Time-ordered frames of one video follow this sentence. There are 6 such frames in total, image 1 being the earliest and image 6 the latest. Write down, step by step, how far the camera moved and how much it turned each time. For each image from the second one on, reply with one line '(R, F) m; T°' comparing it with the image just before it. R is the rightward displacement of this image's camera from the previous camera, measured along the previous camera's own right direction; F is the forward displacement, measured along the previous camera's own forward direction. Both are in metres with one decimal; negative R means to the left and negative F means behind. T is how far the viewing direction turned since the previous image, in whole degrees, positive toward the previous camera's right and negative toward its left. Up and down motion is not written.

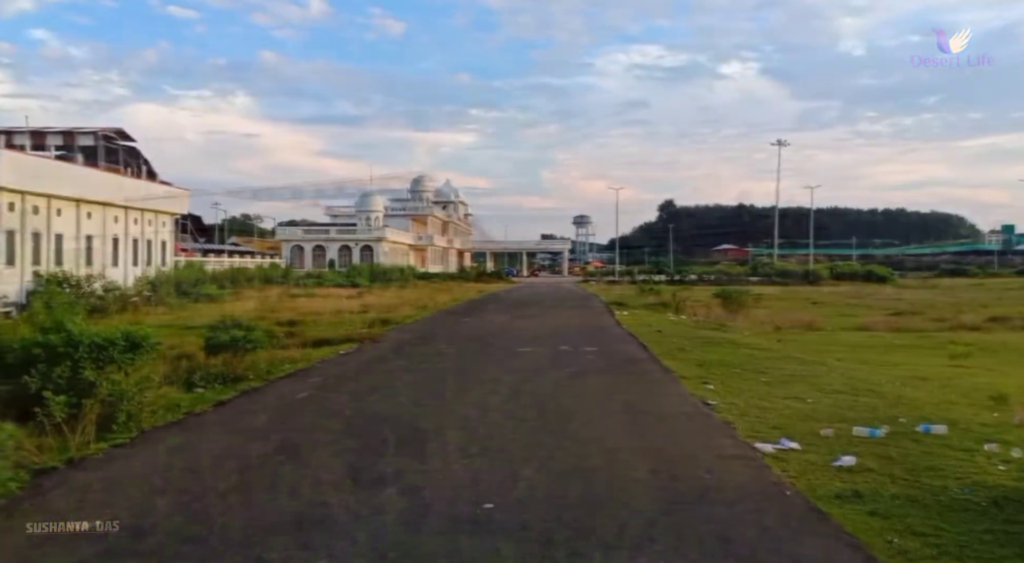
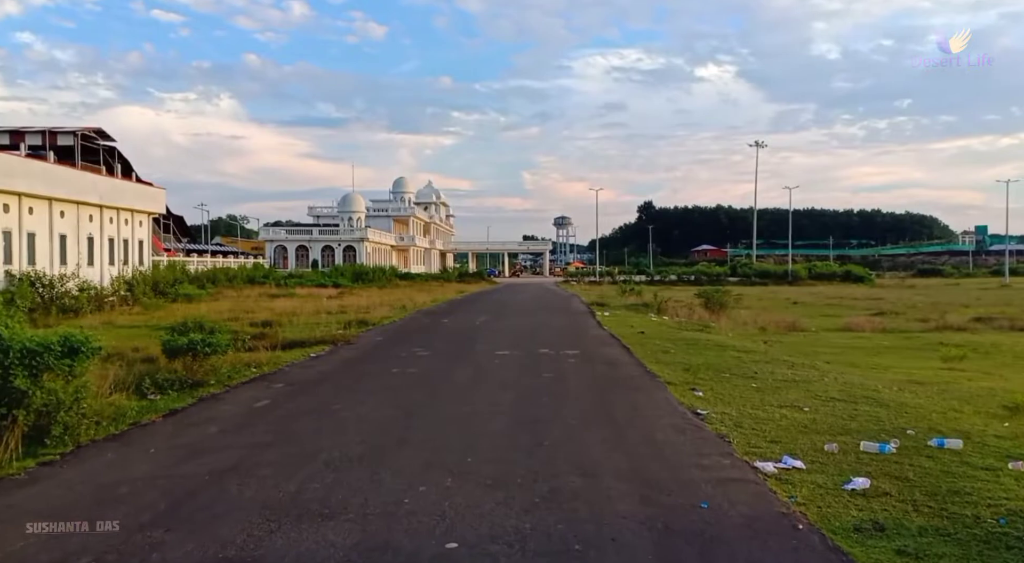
(+0.1, +0.8) m; +1°
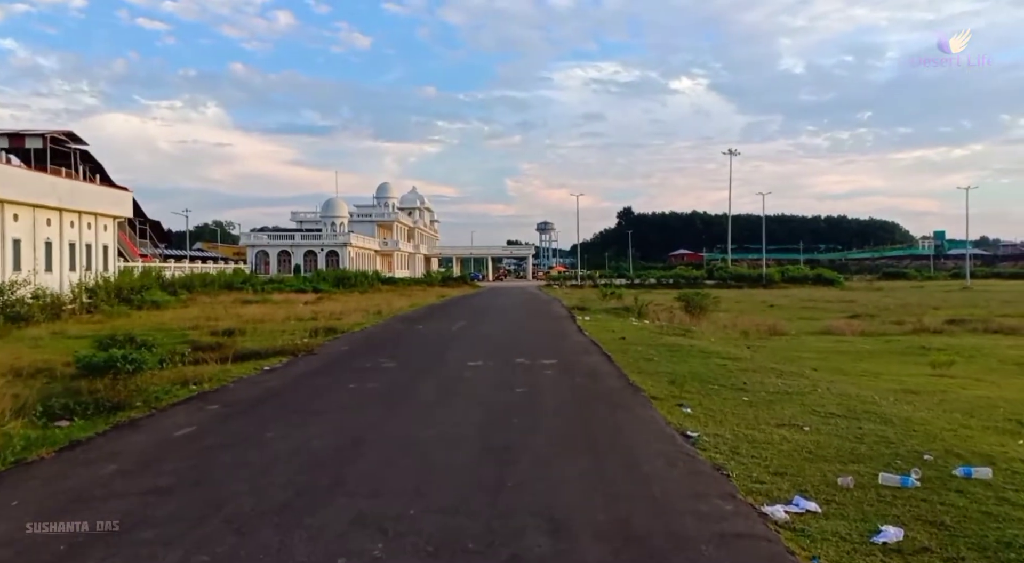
(+0.2, +1.1) m; +1°
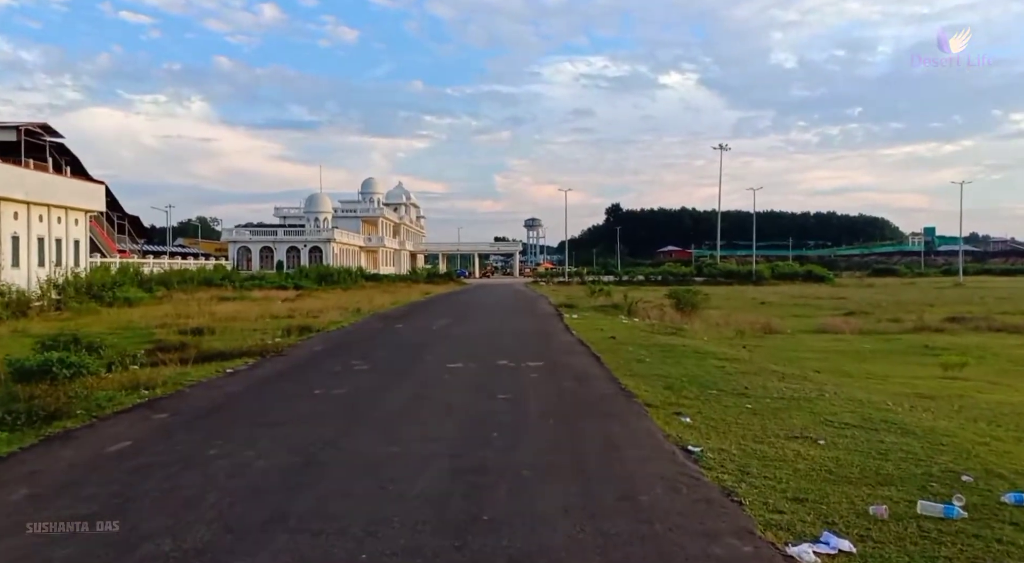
(+0.1, +1.0) m; +1°
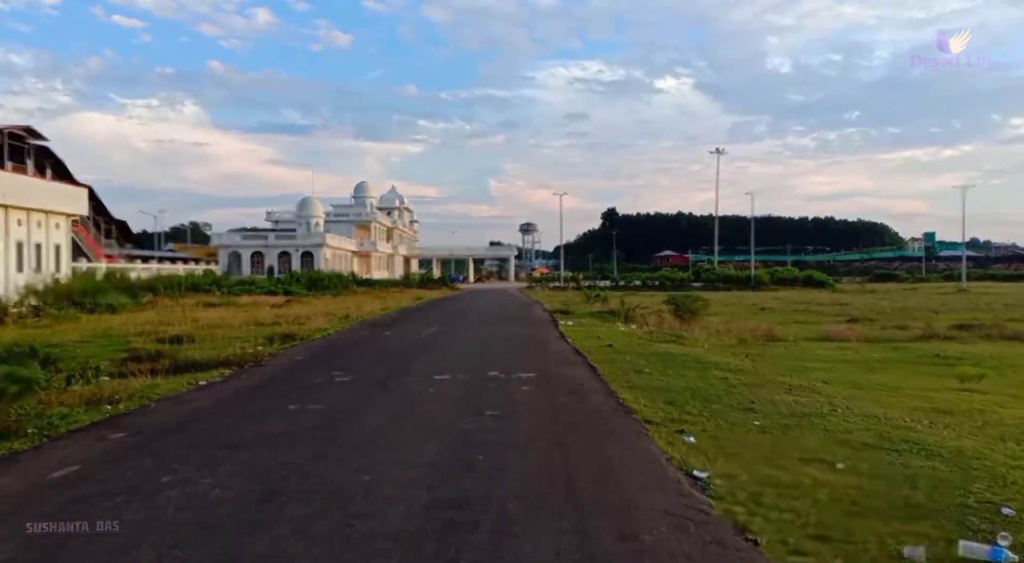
(+0.1, +0.7) m; 0°
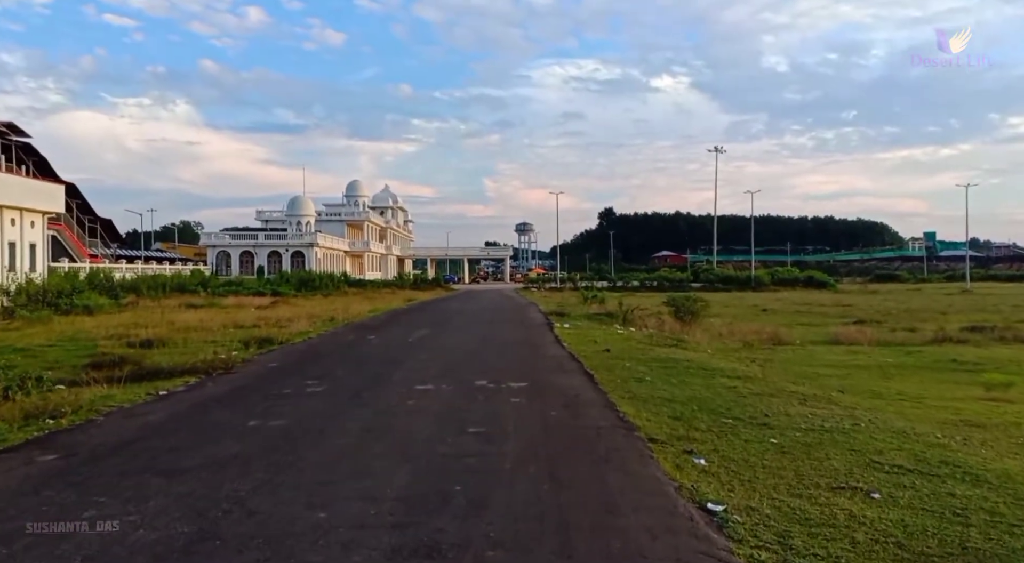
(+0.1, +1.0) m; 0°
